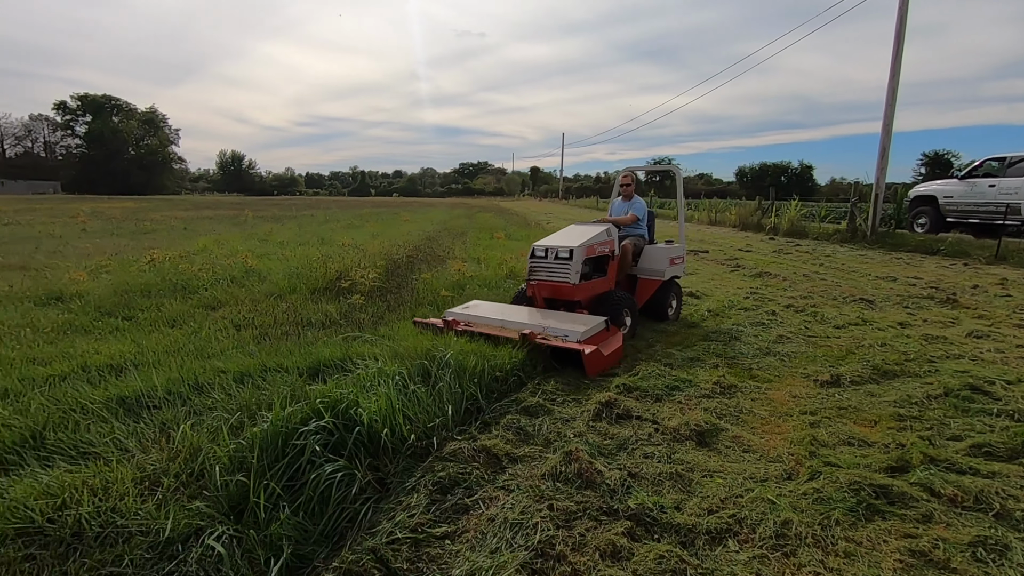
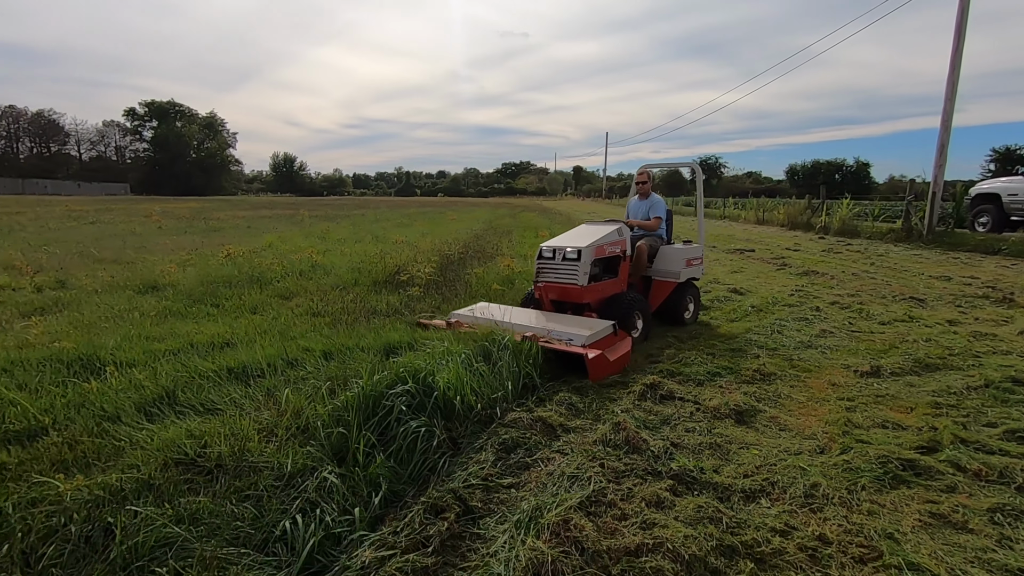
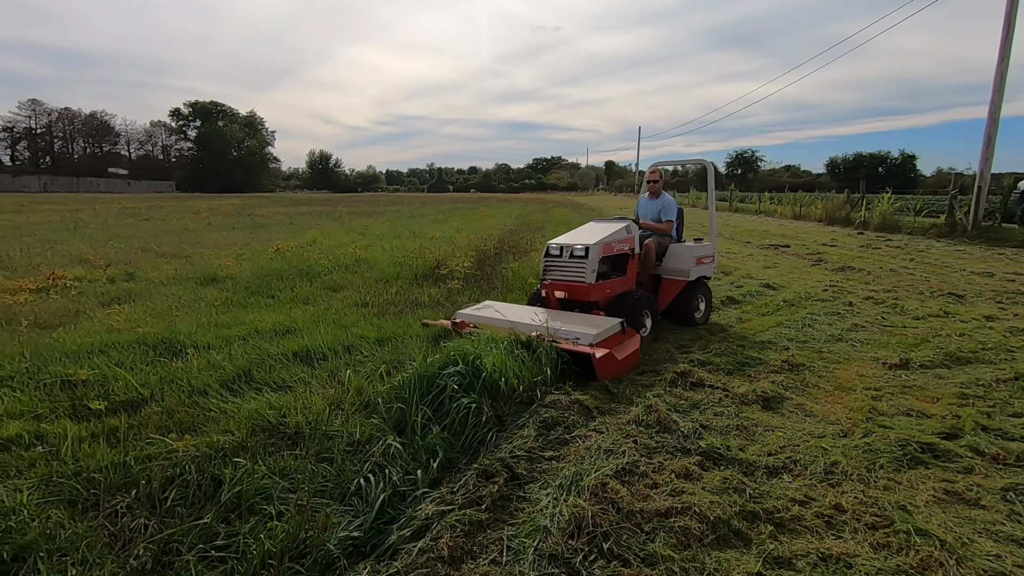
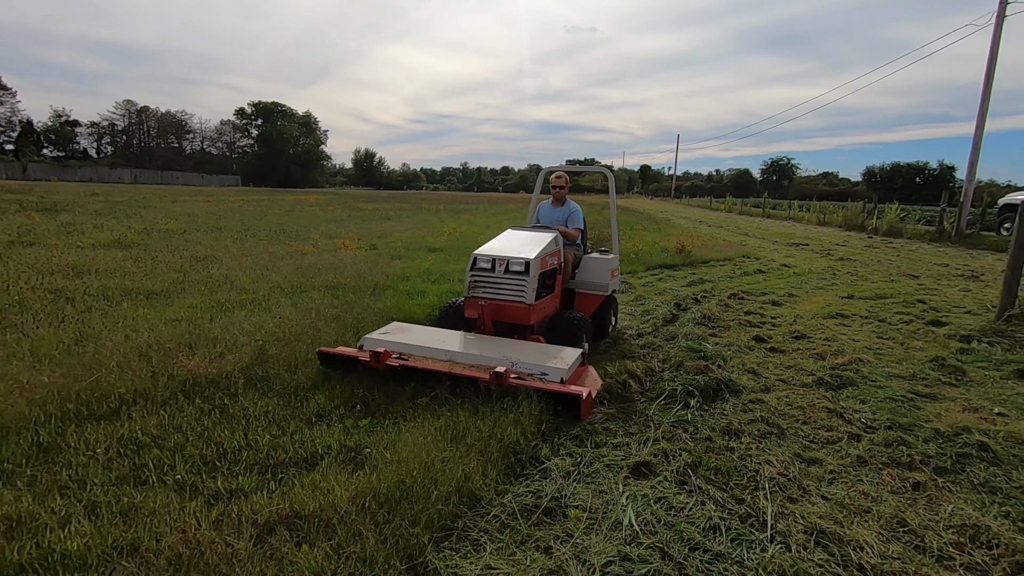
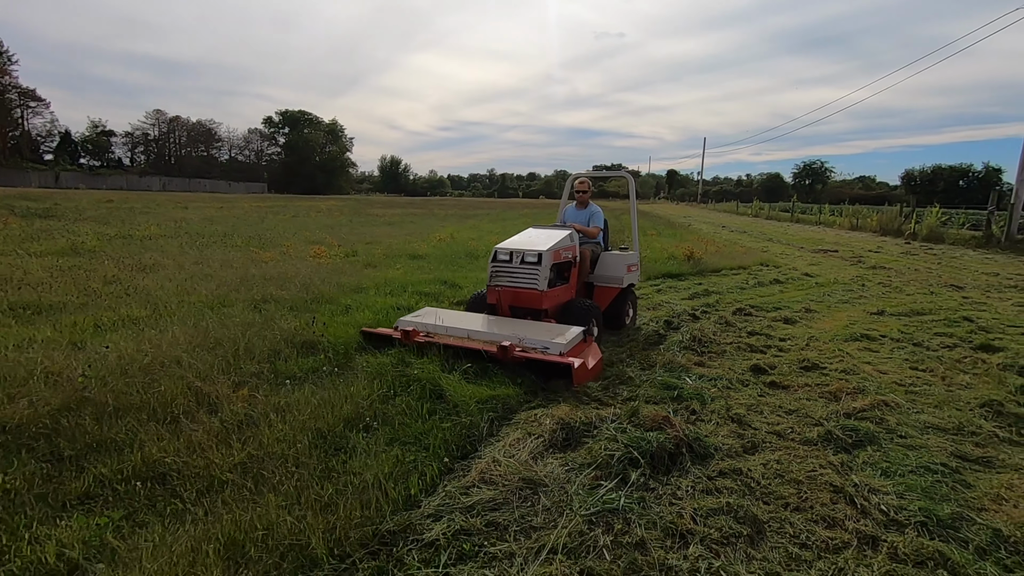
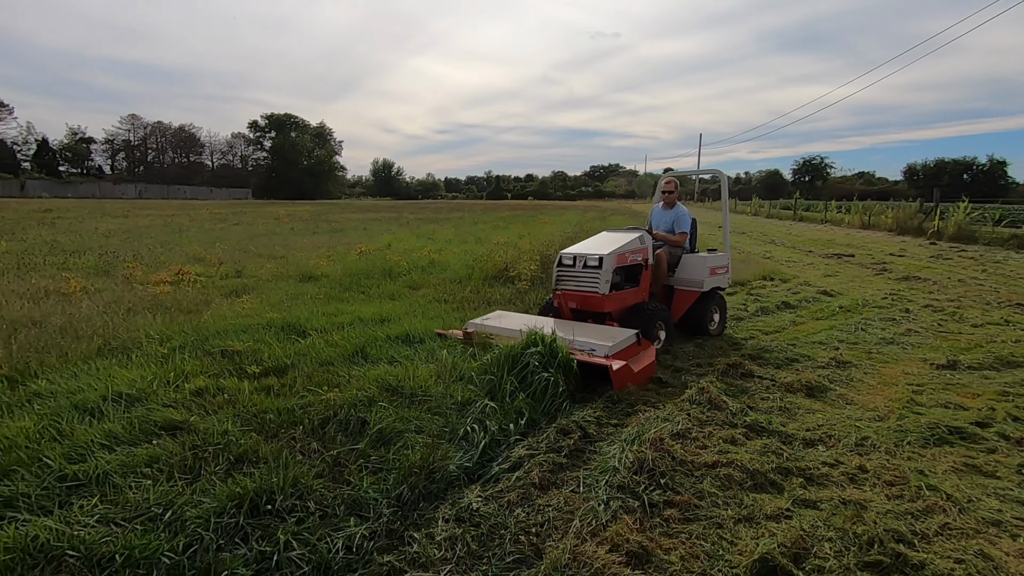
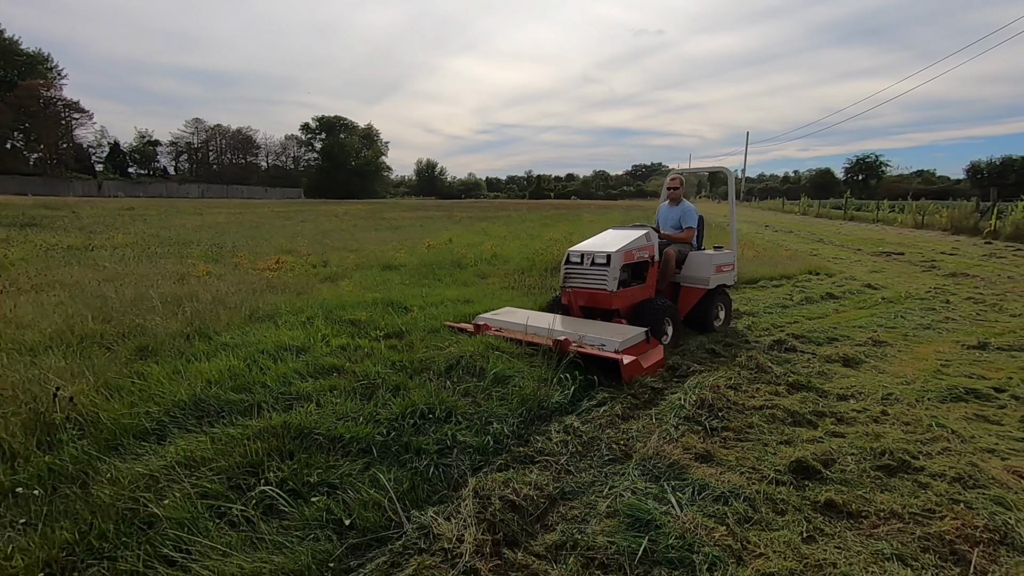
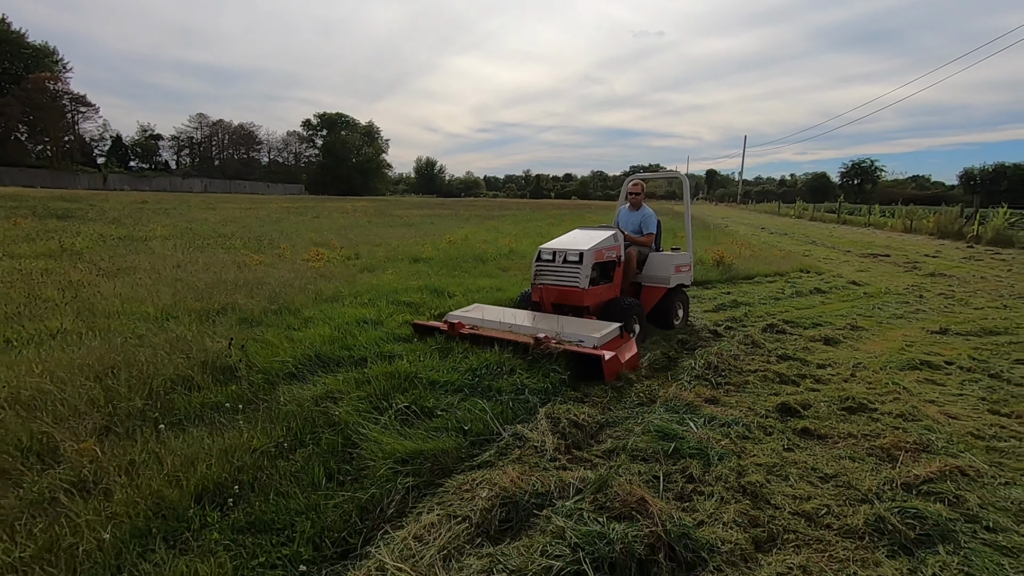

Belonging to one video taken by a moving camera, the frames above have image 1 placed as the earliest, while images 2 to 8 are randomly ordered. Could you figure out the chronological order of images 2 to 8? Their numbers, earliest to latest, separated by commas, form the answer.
2, 3, 6, 7, 8, 5, 4
